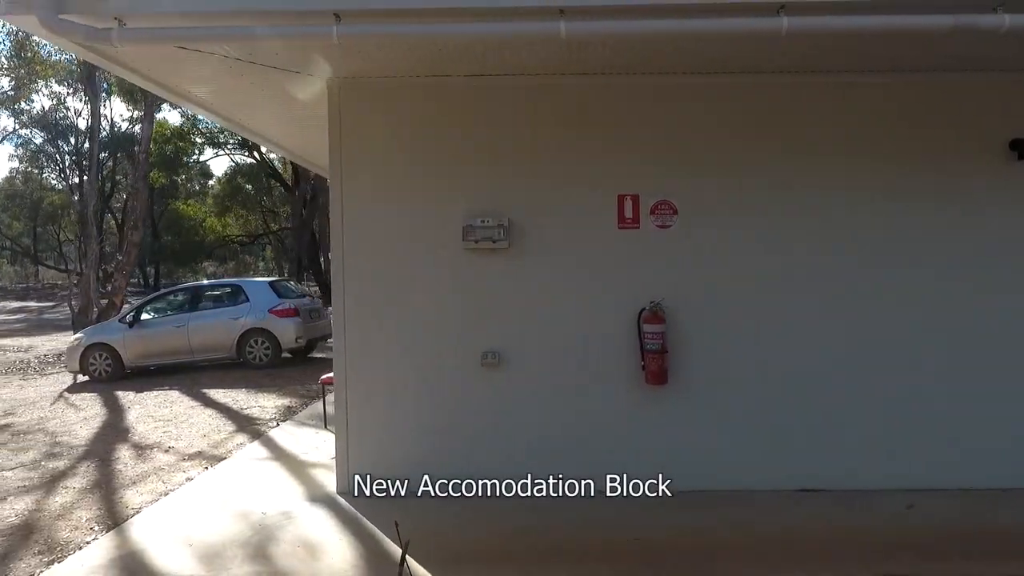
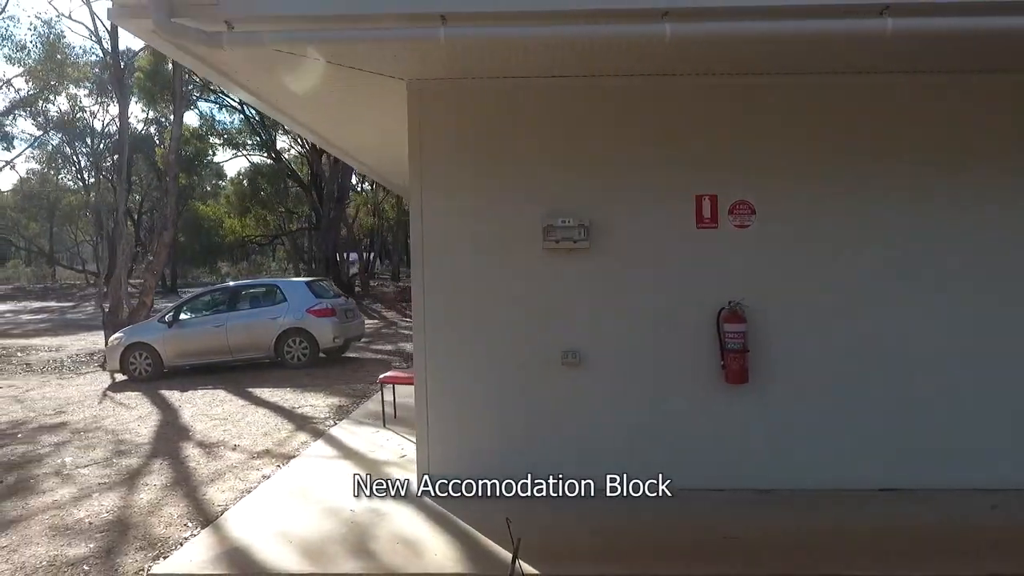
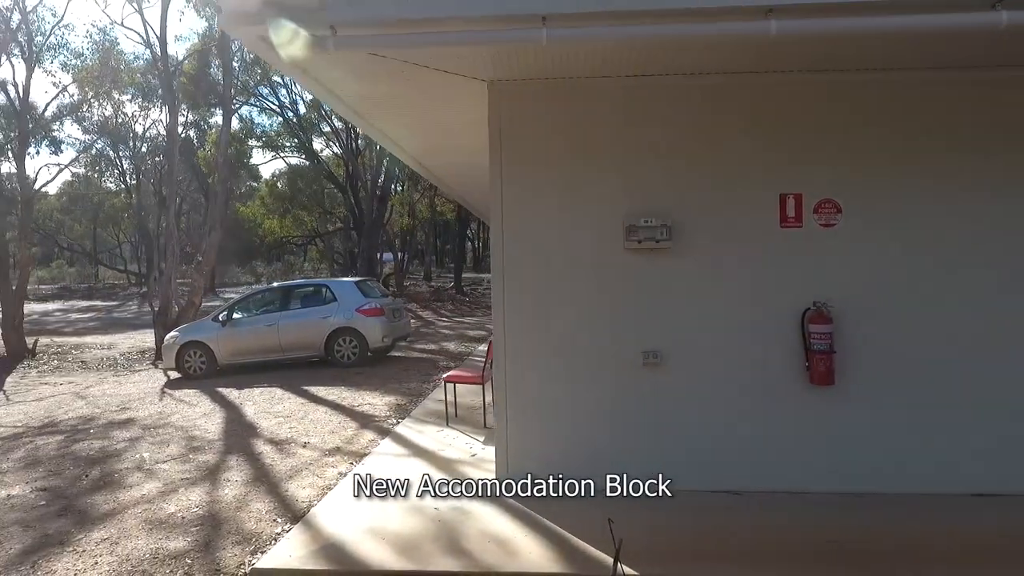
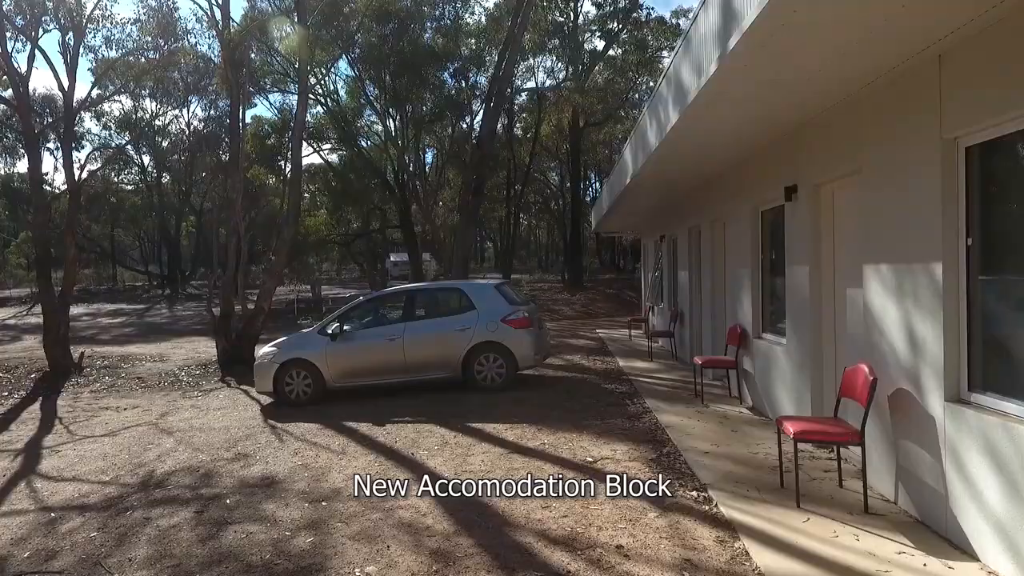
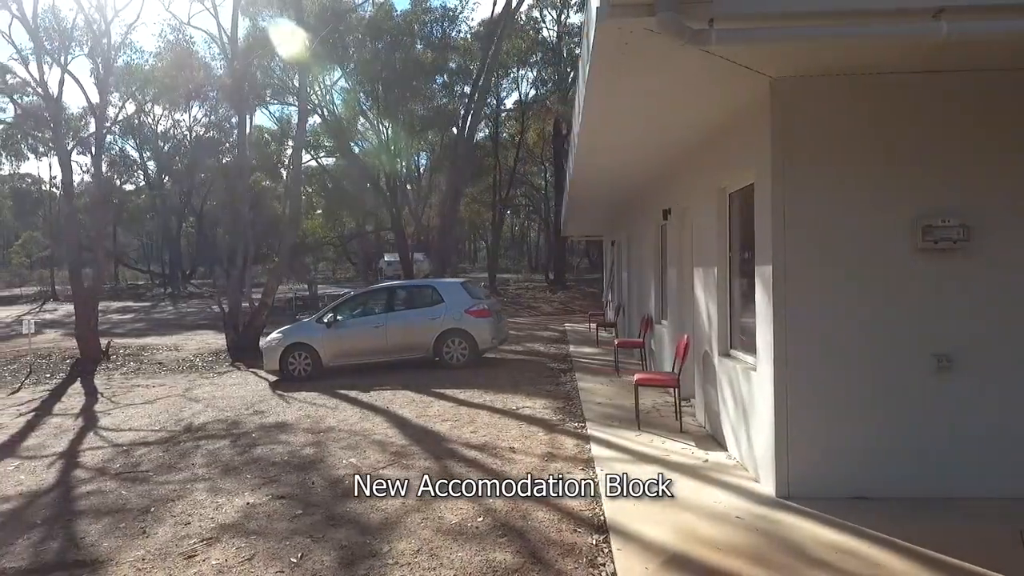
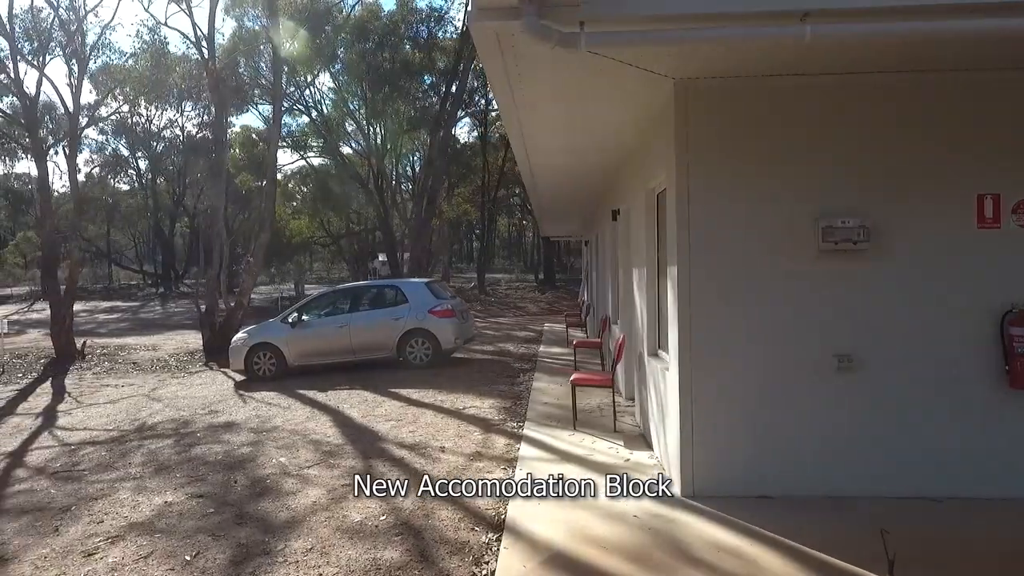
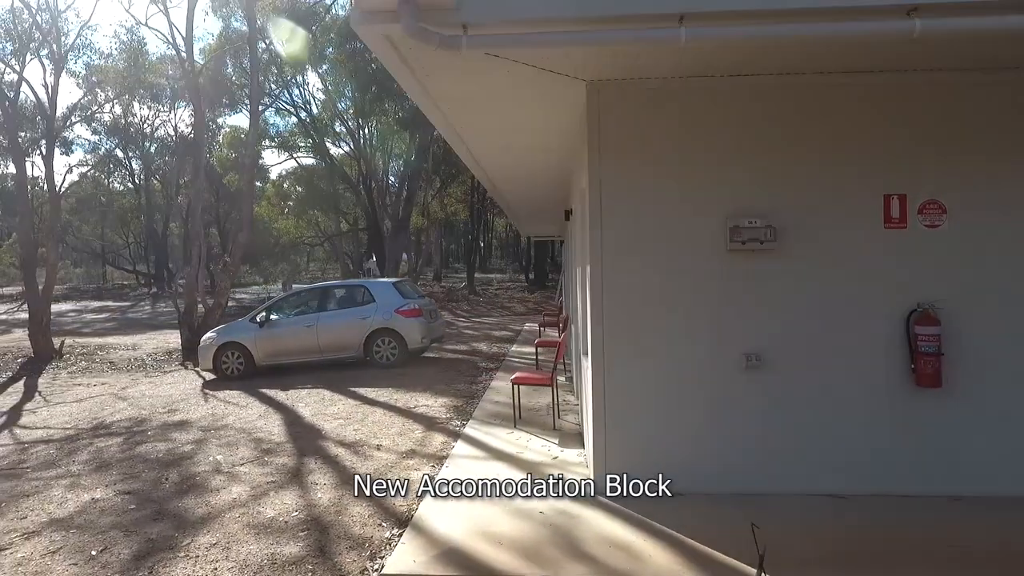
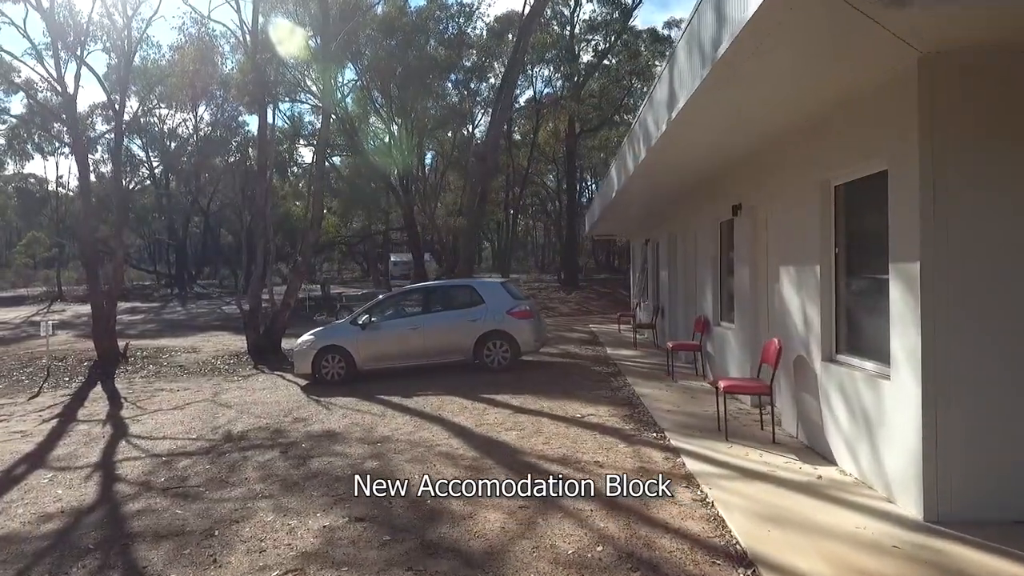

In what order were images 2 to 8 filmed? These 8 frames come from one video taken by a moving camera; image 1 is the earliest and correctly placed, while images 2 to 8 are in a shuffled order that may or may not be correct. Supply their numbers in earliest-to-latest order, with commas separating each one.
2, 3, 7, 6, 5, 8, 4
